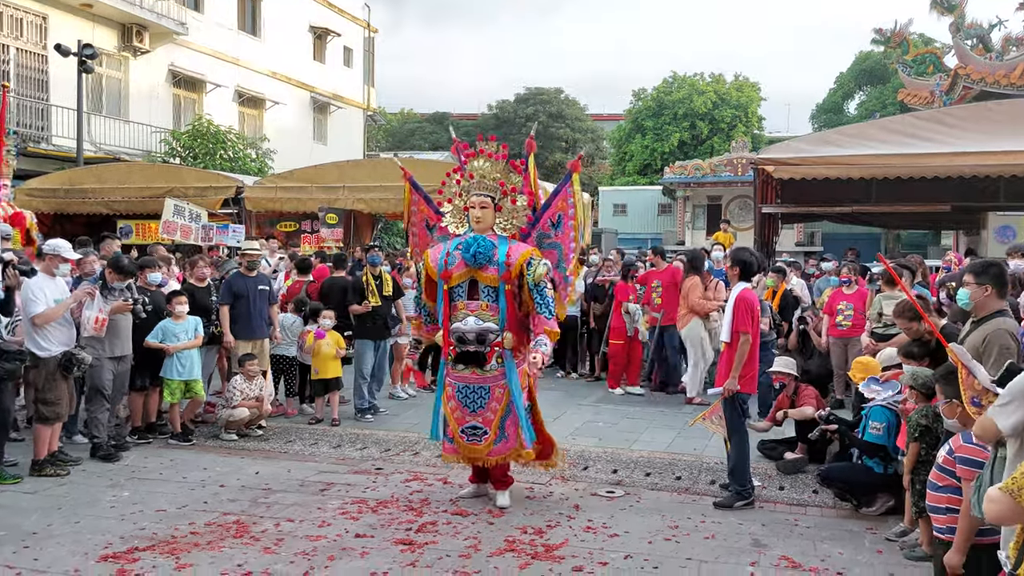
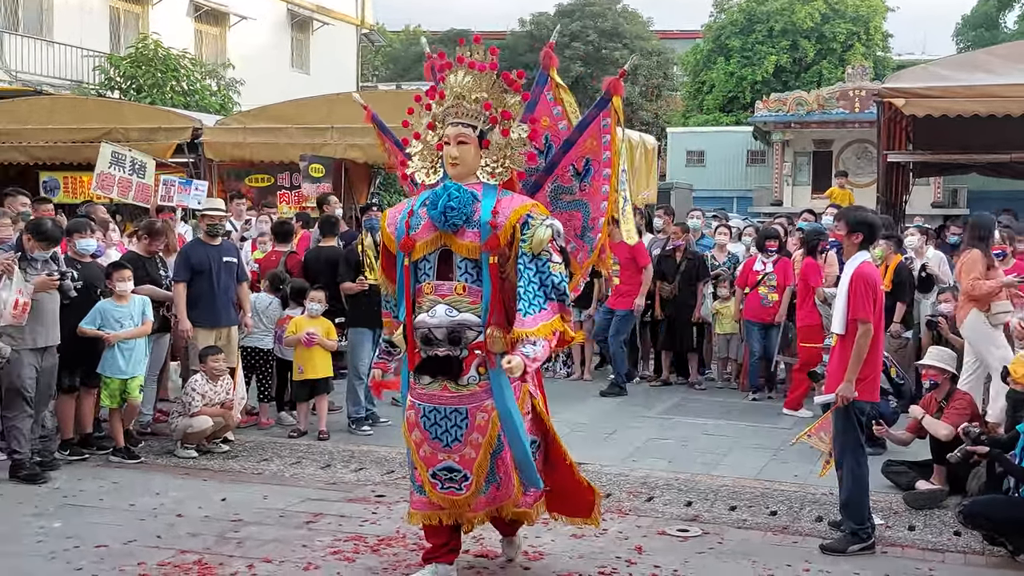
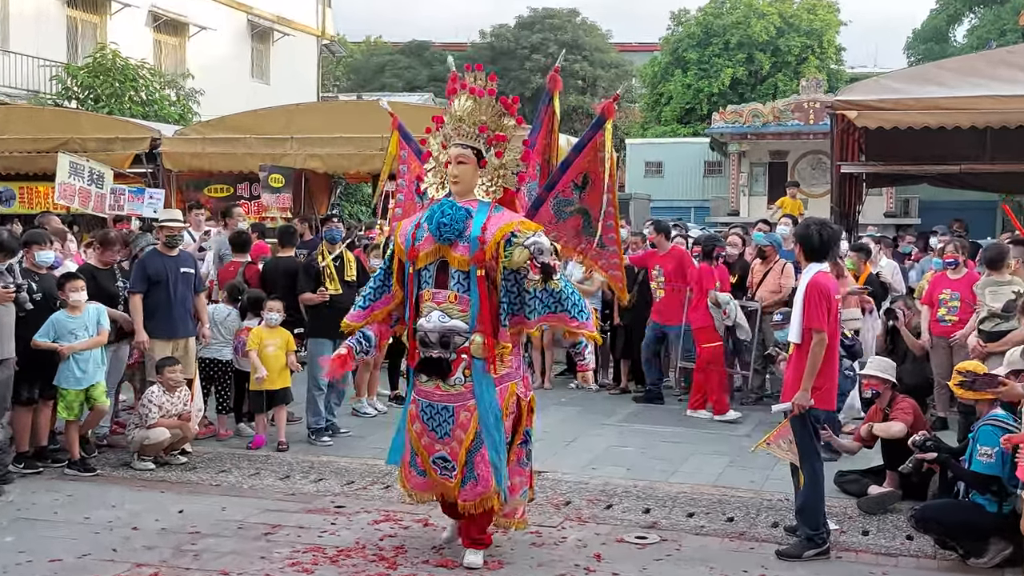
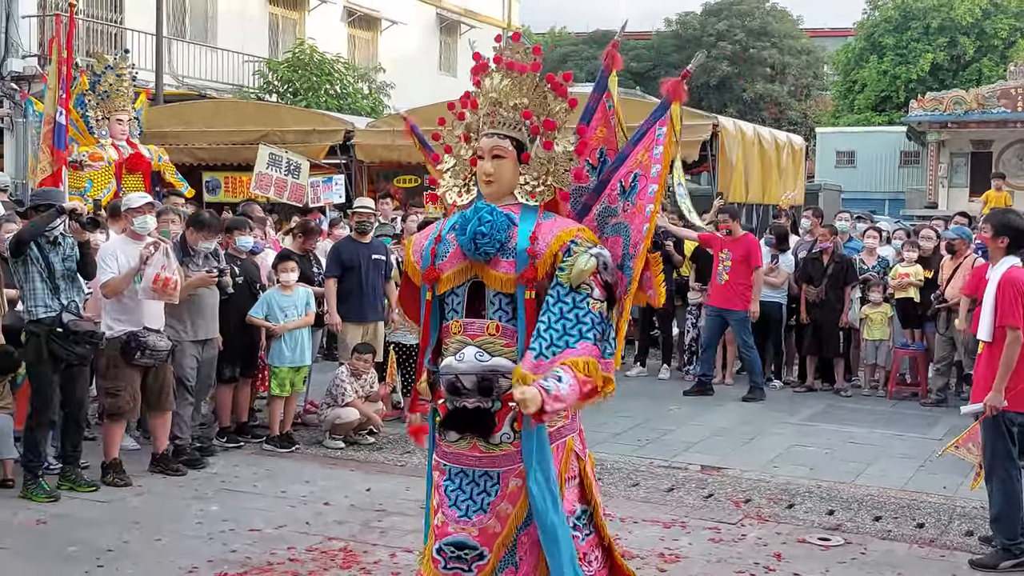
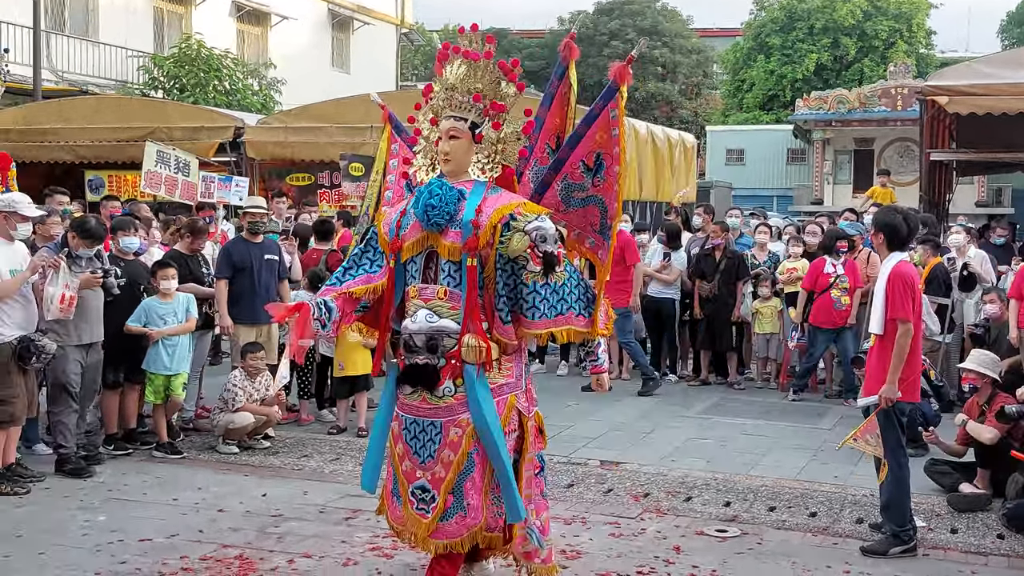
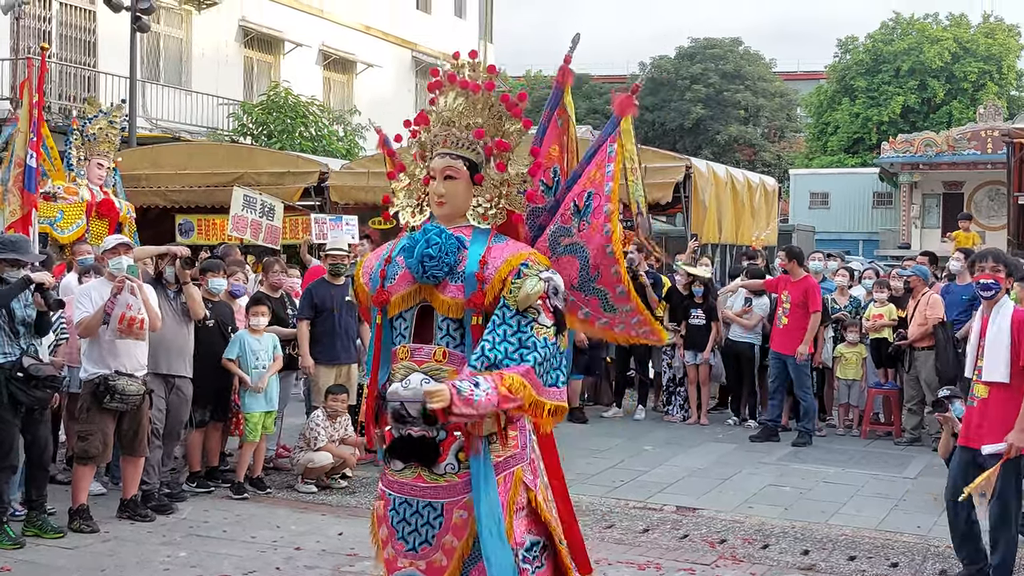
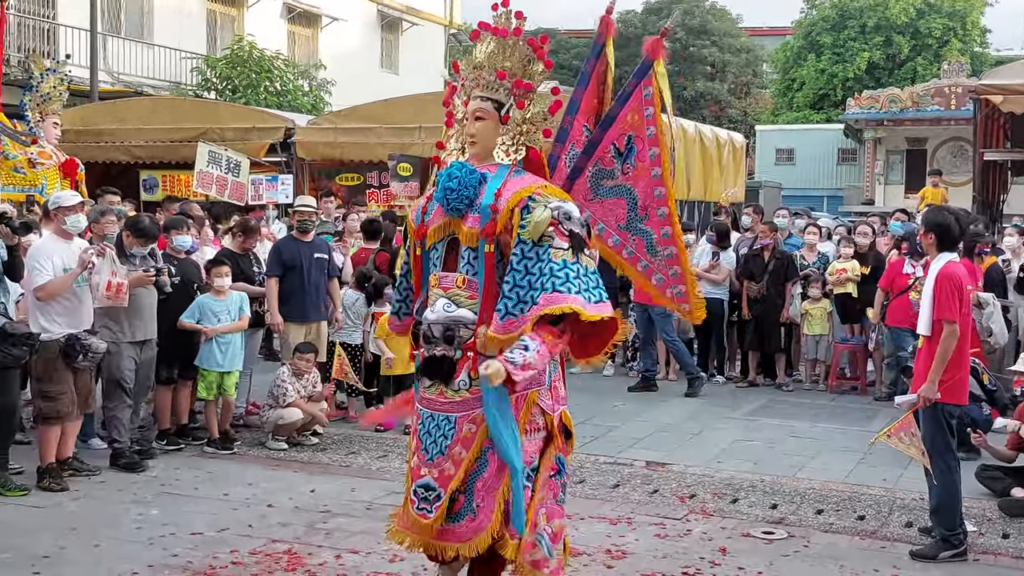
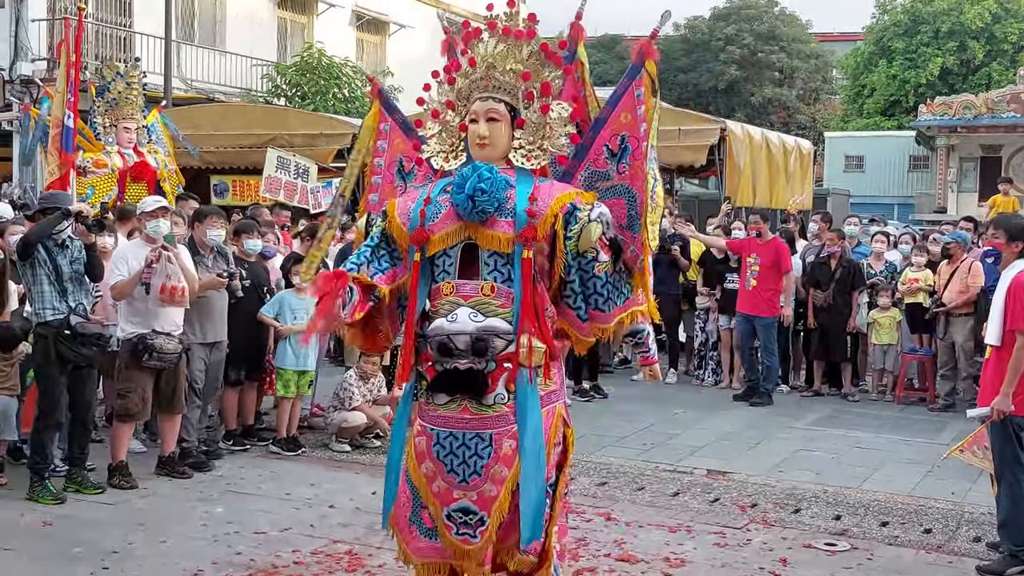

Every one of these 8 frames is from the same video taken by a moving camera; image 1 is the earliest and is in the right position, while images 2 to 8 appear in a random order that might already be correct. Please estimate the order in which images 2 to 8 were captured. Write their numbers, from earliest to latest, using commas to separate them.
3, 2, 5, 7, 4, 8, 6
